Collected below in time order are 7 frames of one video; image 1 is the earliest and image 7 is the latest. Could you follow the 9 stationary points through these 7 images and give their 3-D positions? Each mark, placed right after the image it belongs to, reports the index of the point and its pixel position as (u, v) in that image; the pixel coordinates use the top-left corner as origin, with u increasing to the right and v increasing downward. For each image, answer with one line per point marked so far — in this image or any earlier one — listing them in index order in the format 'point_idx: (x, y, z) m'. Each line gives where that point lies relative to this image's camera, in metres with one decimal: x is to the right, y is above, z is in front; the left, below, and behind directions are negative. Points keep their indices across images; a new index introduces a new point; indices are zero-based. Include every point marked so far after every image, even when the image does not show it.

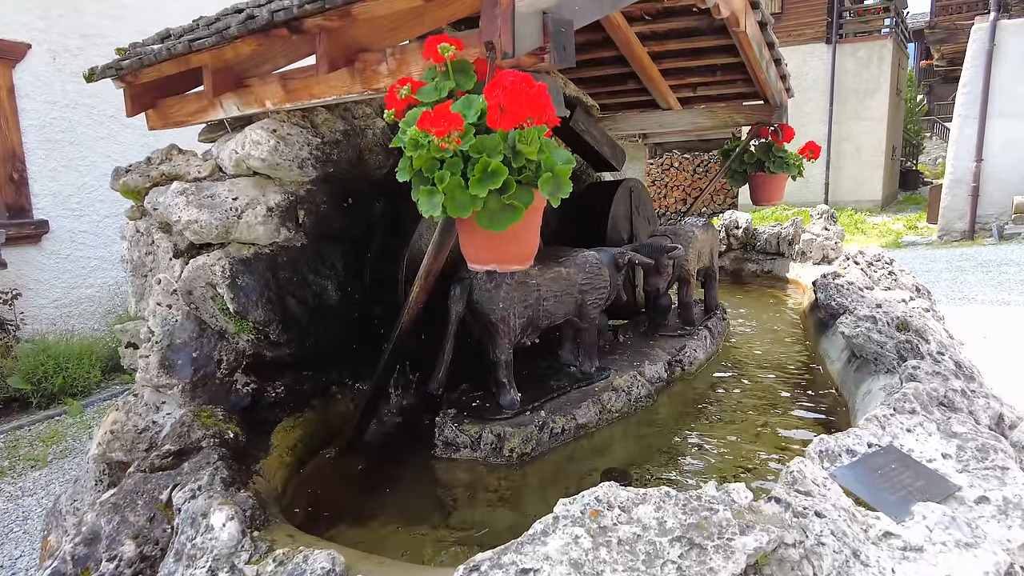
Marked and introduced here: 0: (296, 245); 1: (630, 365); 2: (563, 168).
0: (-1.0, +0.2, +2.9) m
1: (+0.6, -0.4, +3.4) m
2: (+0.1, +0.3, +1.7) m
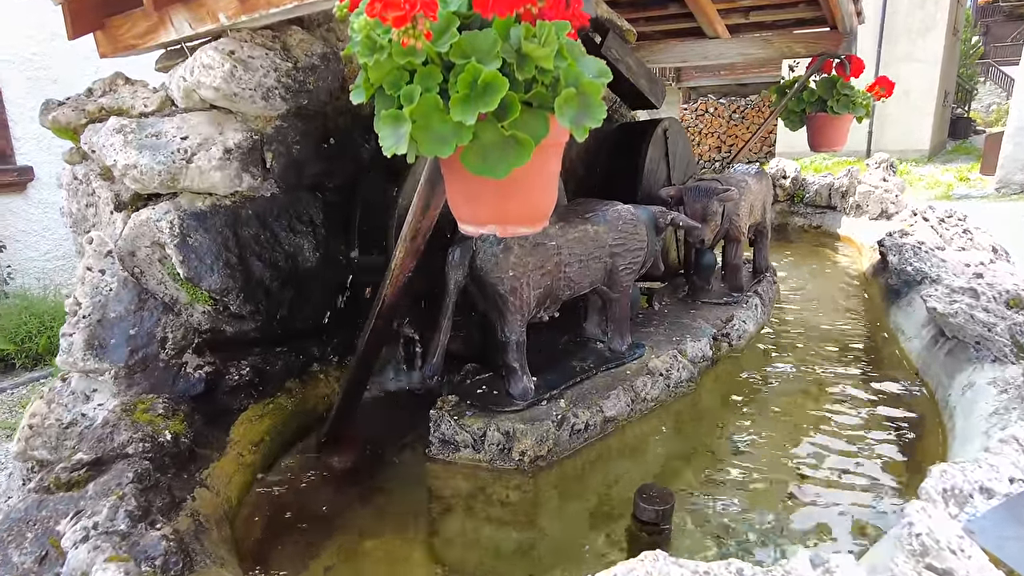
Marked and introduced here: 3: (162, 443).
0: (-0.9, +0.4, +2.4) m
1: (+0.7, -0.2, +2.9) m
2: (+0.1, +0.4, +1.2) m
3: (-1.0, -0.4, +1.8) m
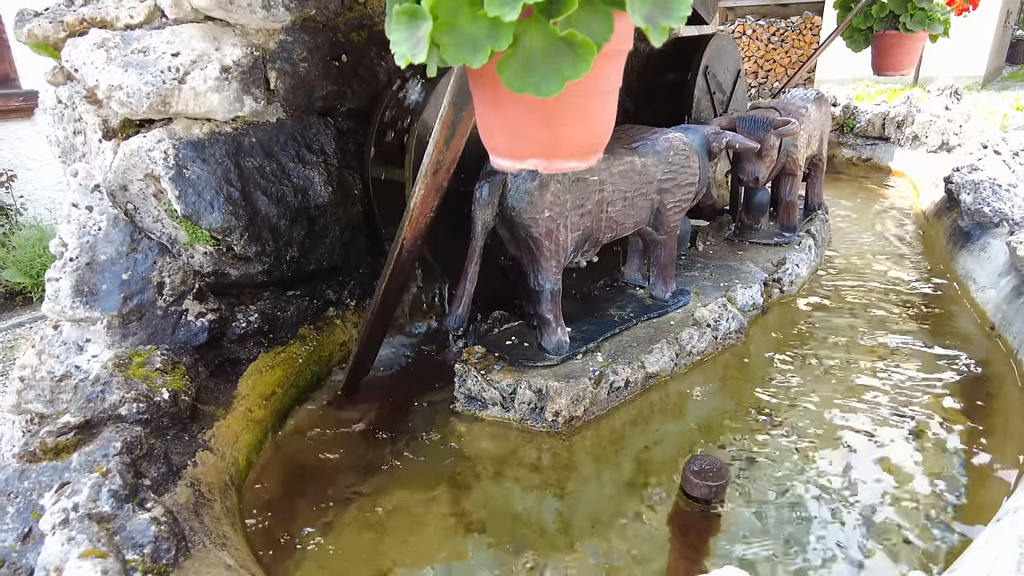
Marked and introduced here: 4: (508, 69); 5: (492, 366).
0: (-0.8, +0.6, +2.1) m
1: (+0.8, 0.0, +2.6) m
2: (+0.2, +0.4, +0.9) m
3: (-0.9, -0.3, +1.6) m
4: (0.0, +0.3, +0.9) m
5: (-0.1, -0.3, +2.0) m
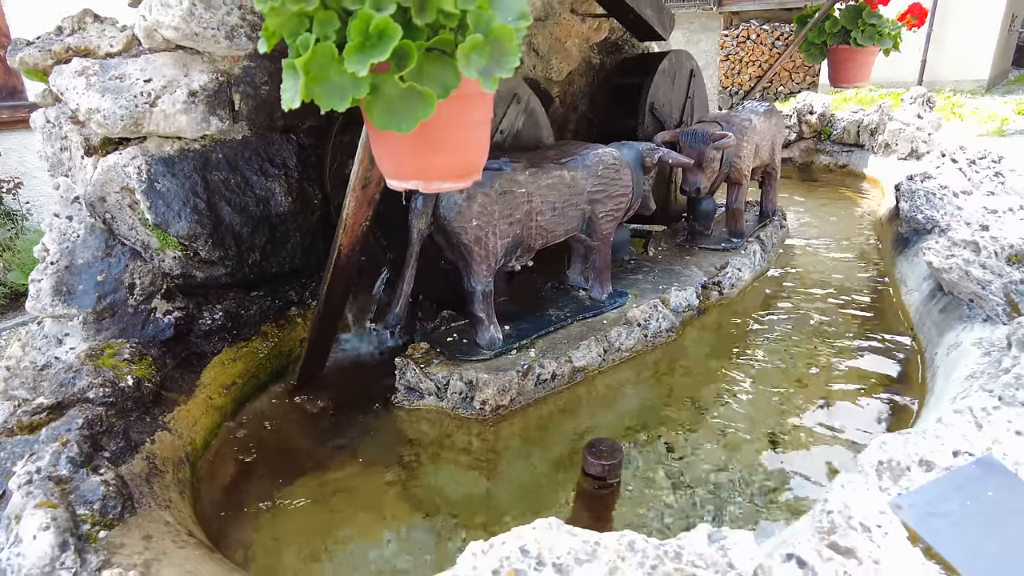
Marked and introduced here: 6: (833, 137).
0: (-1.0, +0.6, +2.3) m
1: (+0.6, 0.0, +2.8) m
2: (0.0, +0.4, +1.1) m
3: (-1.1, -0.3, +1.8) m
4: (-0.2, +0.3, +1.1) m
5: (-0.3, -0.3, +2.3) m
6: (+3.2, +1.5, +6.3) m
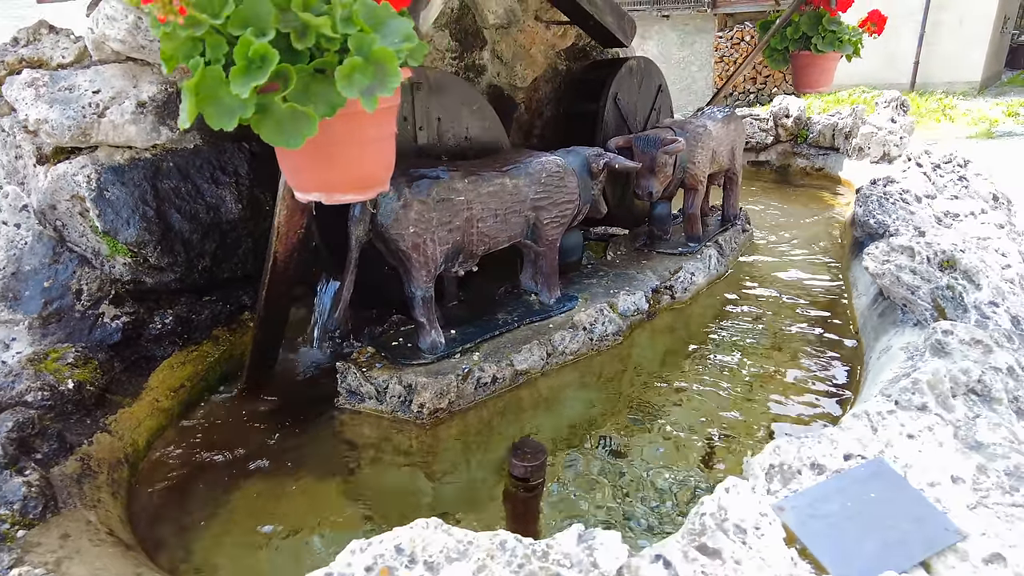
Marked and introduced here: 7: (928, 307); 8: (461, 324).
0: (-1.2, +0.5, +2.4) m
1: (+0.4, 0.0, +2.9) m
2: (-0.2, +0.4, +1.1) m
3: (-1.3, -0.3, +1.9) m
4: (-0.5, +0.3, +1.2) m
5: (-0.5, -0.3, +2.3) m
6: (+2.9, +1.5, +6.3) m
7: (+1.5, -0.1, +2.2) m
8: (-0.2, -0.1, +2.6) m
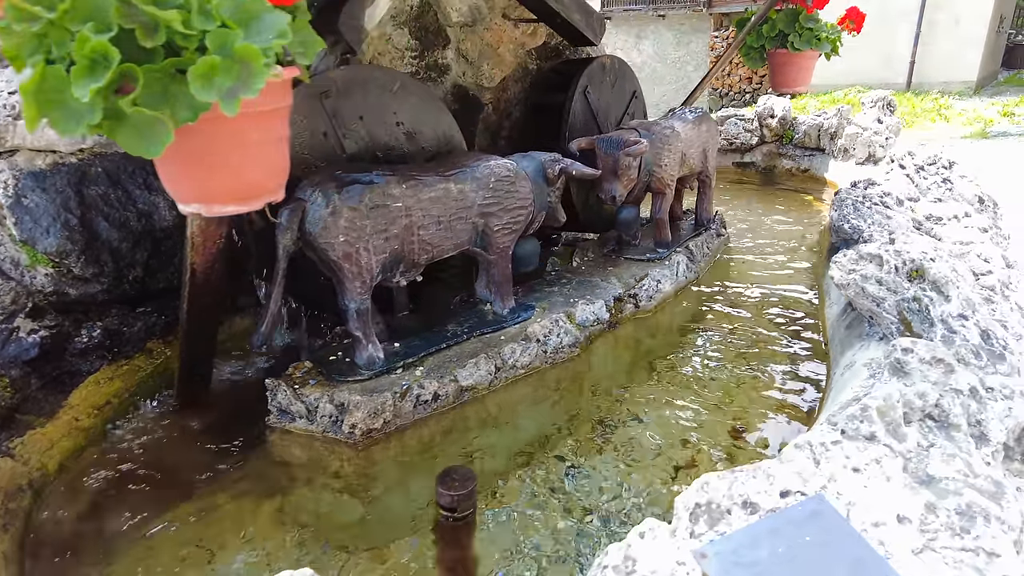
0: (-1.4, +0.5, +2.3) m
1: (+0.2, -0.1, +2.8) m
2: (-0.4, +0.4, +1.0) m
3: (-1.5, -0.4, +1.8) m
4: (-0.7, +0.3, +1.1) m
5: (-0.7, -0.3, +2.2) m
6: (+2.7, +1.4, +6.2) m
7: (+1.3, -0.1, +2.1) m
8: (-0.4, -0.2, +2.4) m
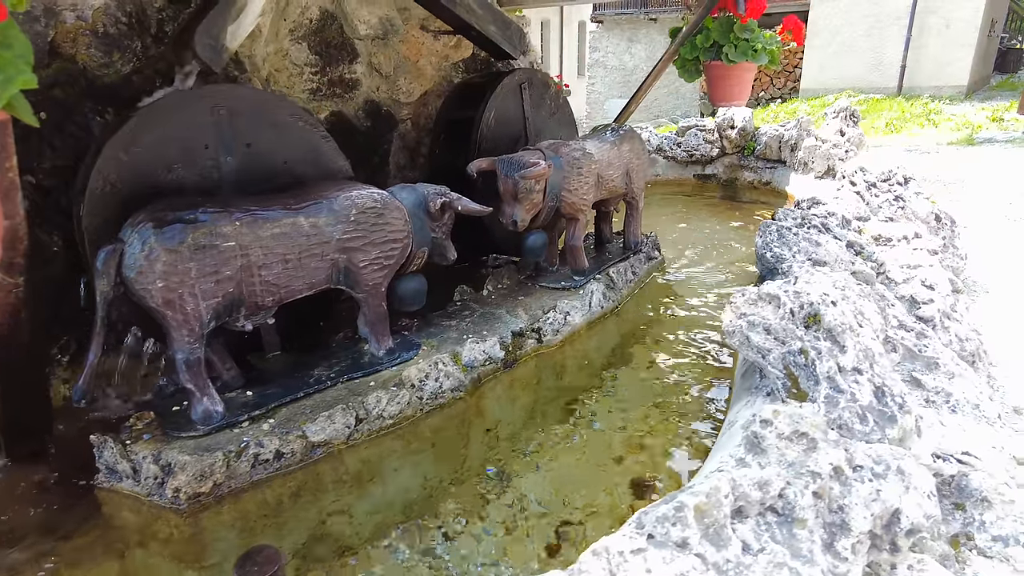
0: (-1.9, +0.3, +2.1) m
1: (-0.2, -0.2, +2.6) m
2: (-0.9, +0.2, +0.8) m
3: (-2.0, -0.5, +1.6) m
4: (-1.1, +0.1, +0.9) m
5: (-1.2, -0.5, +2.0) m
6: (+2.3, +1.3, +6.0) m
7: (+0.8, -0.3, +1.9) m
8: (-0.9, -0.3, +2.2) m
